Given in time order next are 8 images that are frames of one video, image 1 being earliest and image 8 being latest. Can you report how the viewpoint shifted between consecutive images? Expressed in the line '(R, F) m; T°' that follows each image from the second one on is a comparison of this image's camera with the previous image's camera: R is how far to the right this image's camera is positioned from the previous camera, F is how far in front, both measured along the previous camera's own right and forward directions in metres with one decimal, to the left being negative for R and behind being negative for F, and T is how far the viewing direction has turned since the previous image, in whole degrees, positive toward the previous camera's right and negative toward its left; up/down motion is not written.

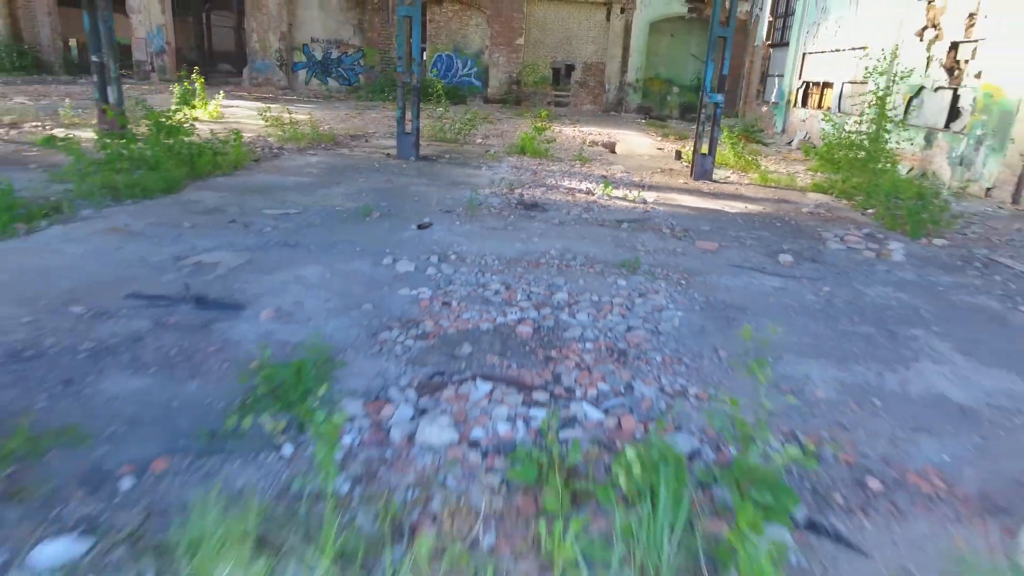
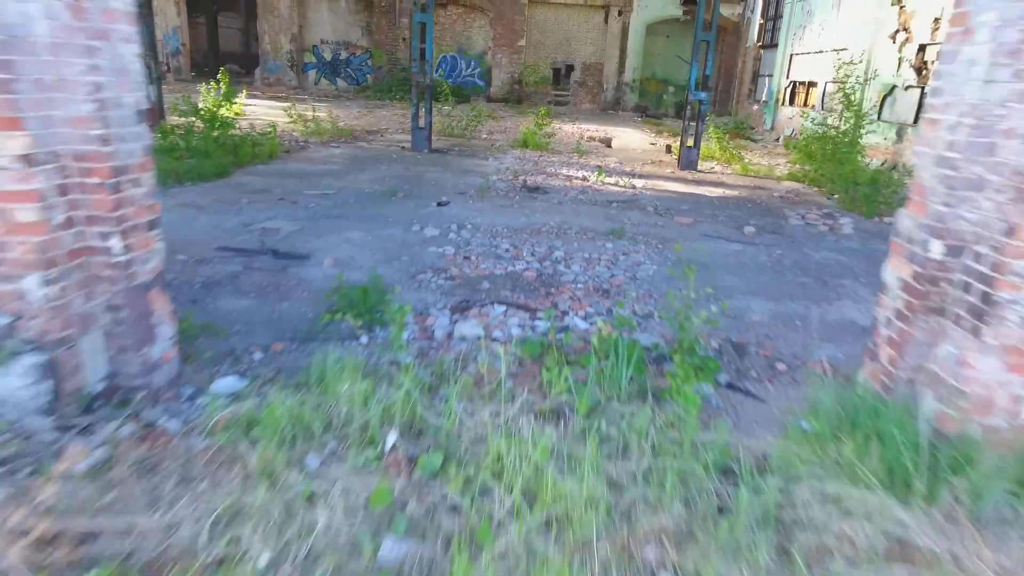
(0.0, -0.8) m; 0°
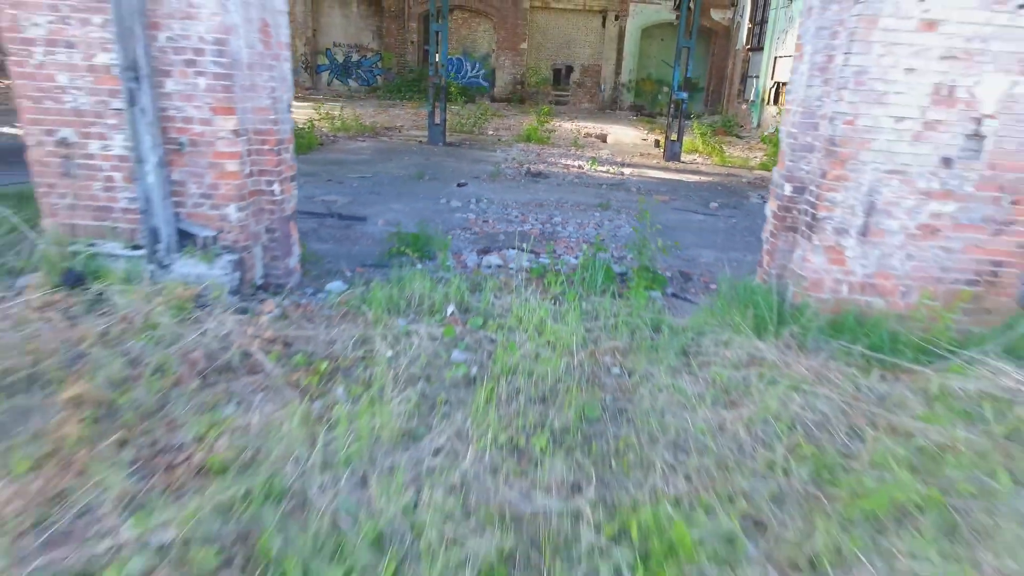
(-0.1, -1.2) m; 0°
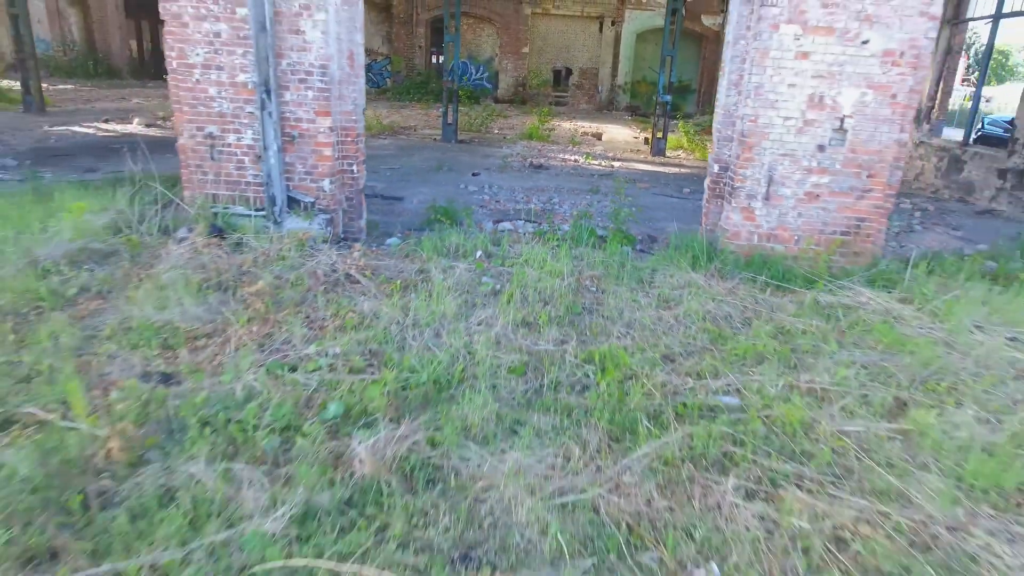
(-0.1, -1.3) m; 0°
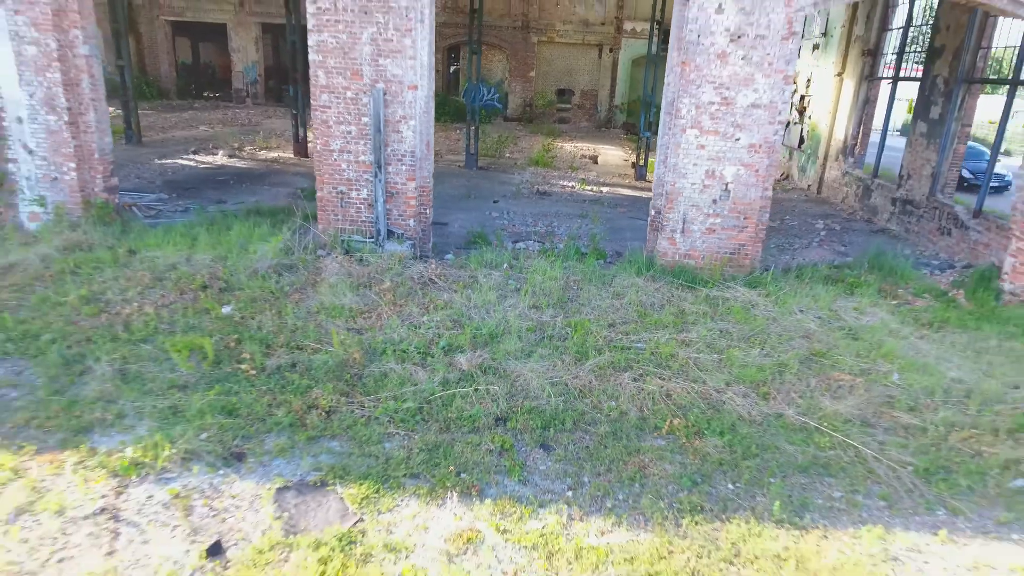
(-0.1, -2.7) m; -1°
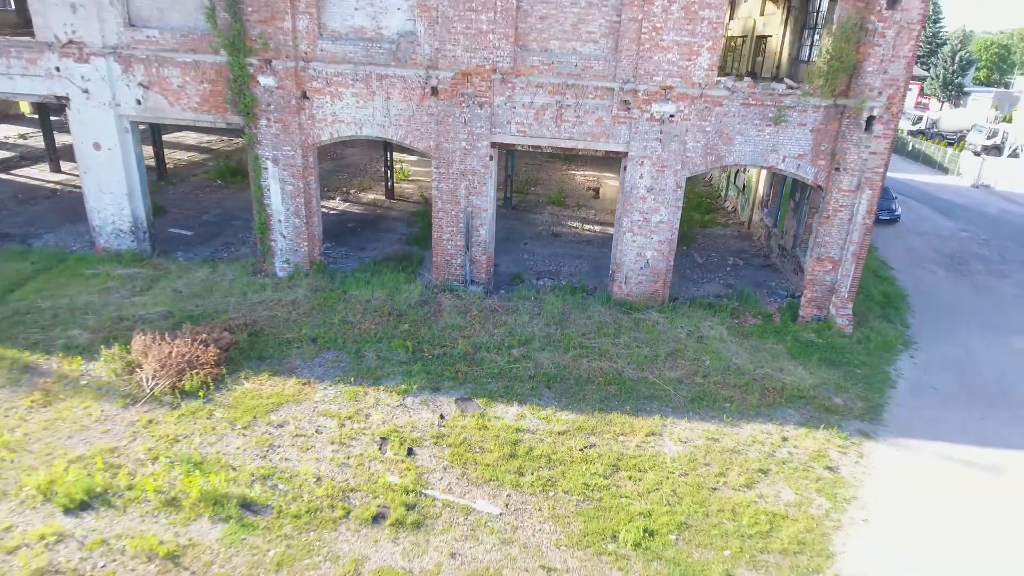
(-0.1, -6.4) m; -2°
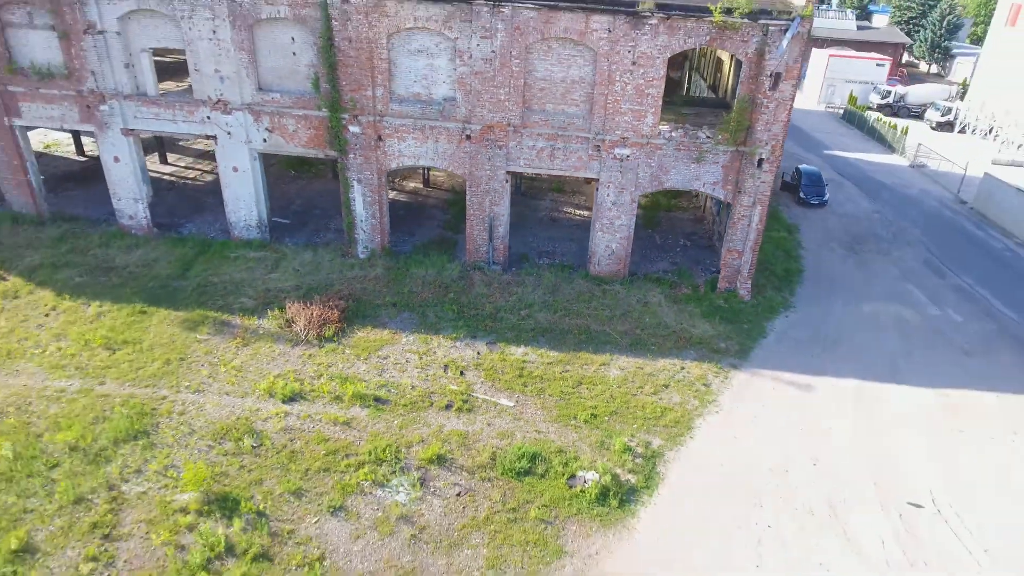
(0.0, -6.3) m; -1°
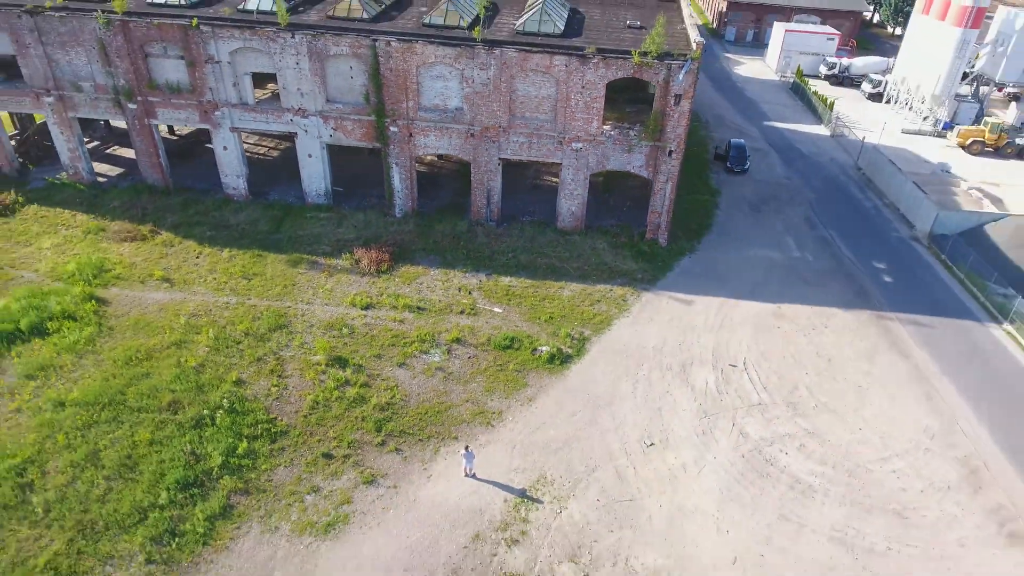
(+0.6, -8.9) m; 0°
